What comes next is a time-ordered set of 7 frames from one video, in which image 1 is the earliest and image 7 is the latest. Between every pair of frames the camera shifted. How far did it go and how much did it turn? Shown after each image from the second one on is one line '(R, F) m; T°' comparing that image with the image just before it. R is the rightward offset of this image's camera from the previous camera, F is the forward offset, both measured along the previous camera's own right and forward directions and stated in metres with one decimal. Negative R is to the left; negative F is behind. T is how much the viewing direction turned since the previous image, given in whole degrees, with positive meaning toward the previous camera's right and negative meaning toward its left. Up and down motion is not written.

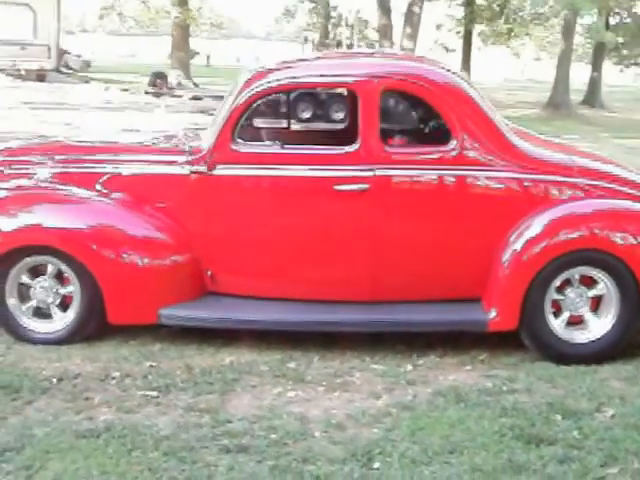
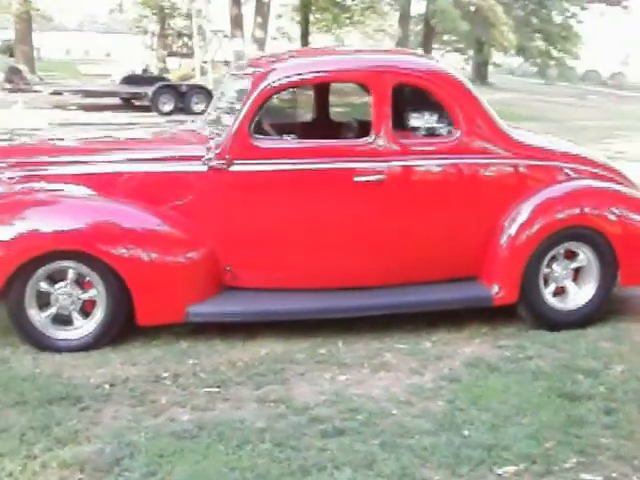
(-1.4, -0.1) m; +15°
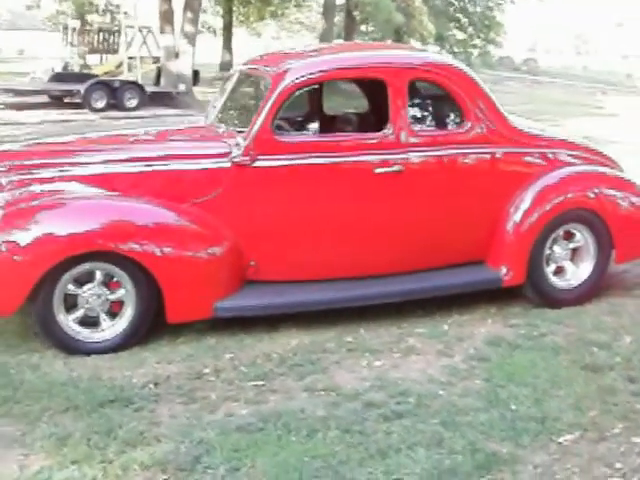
(-0.8, -0.1) m; +7°
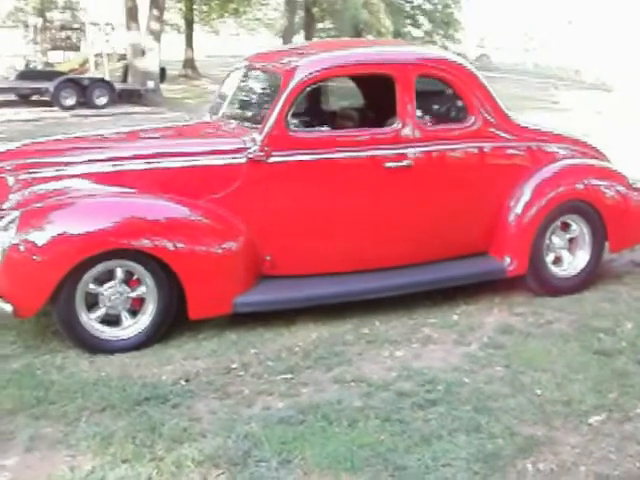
(-0.5, -0.1) m; +4°
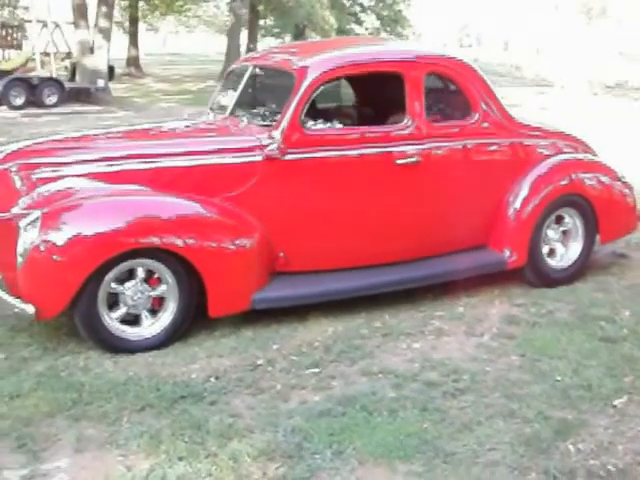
(-0.6, -0.1) m; +5°
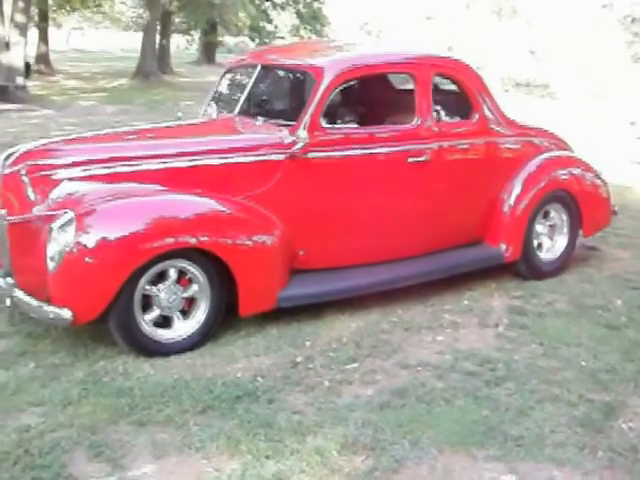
(-0.9, 0.0) m; +9°
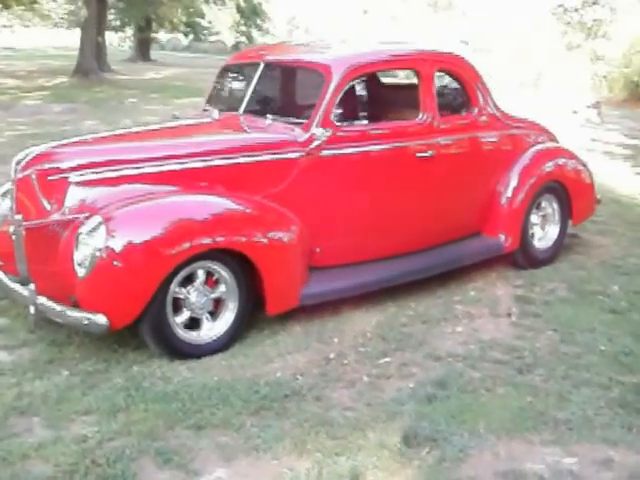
(-0.7, 0.0) m; +6°
